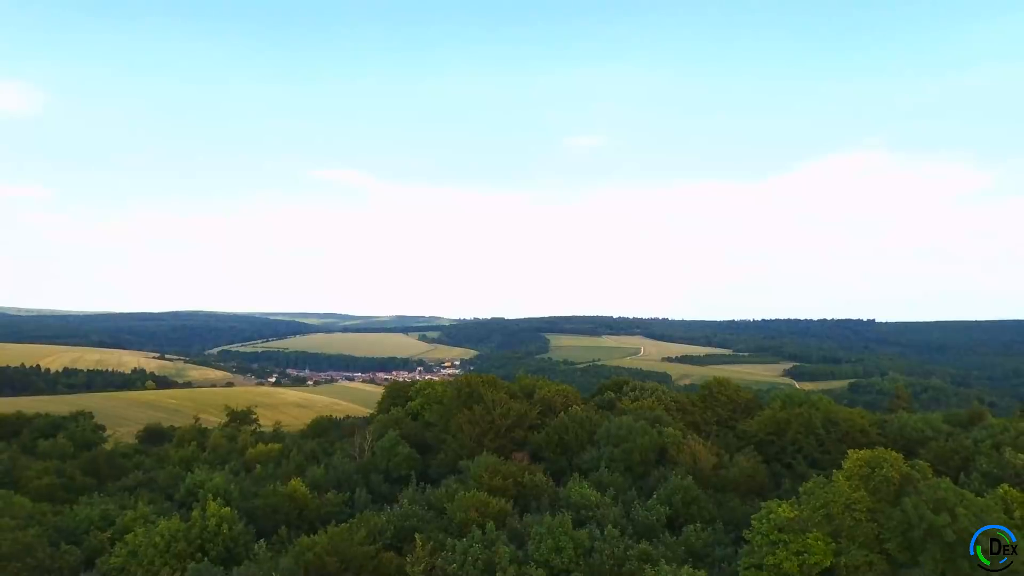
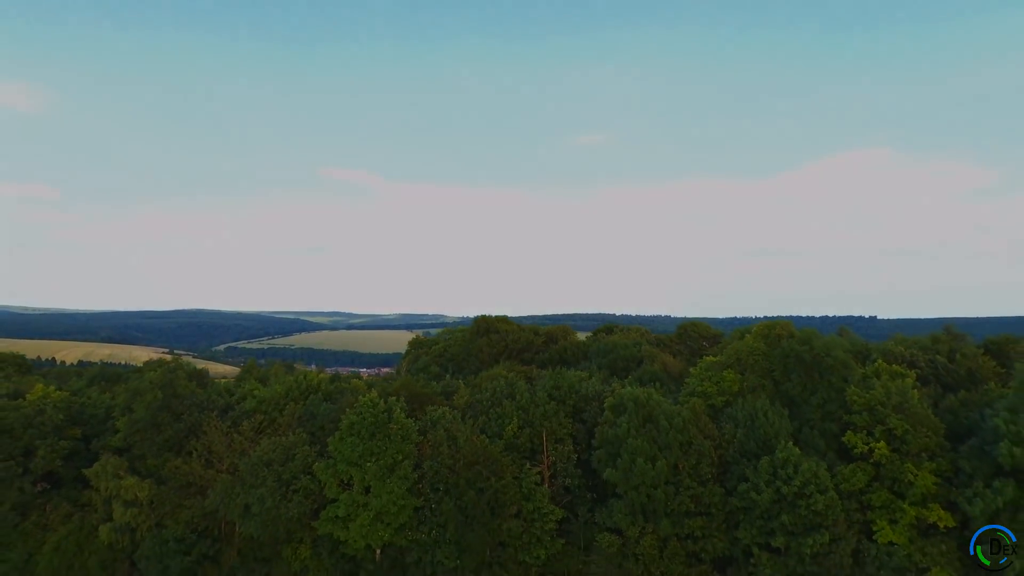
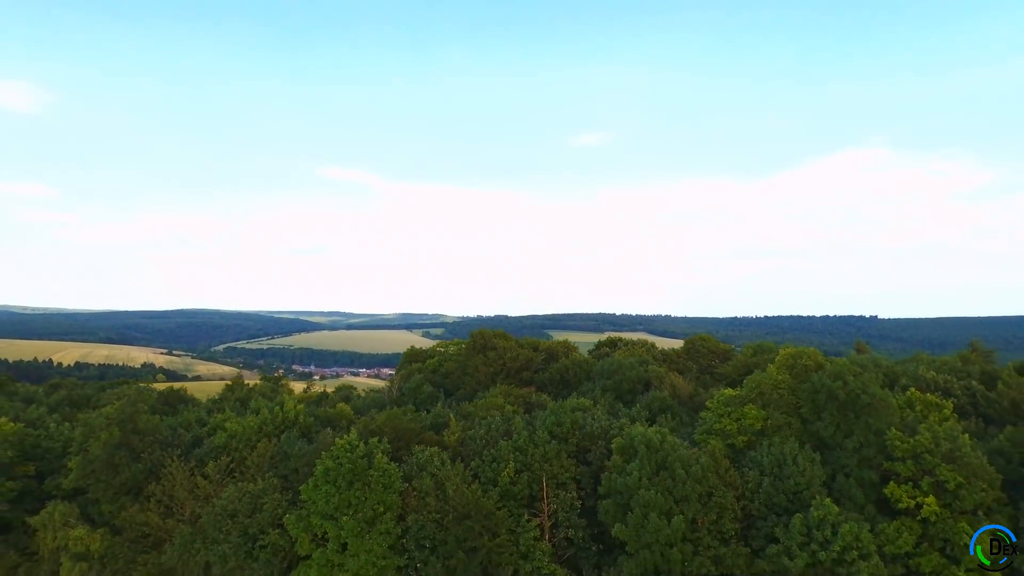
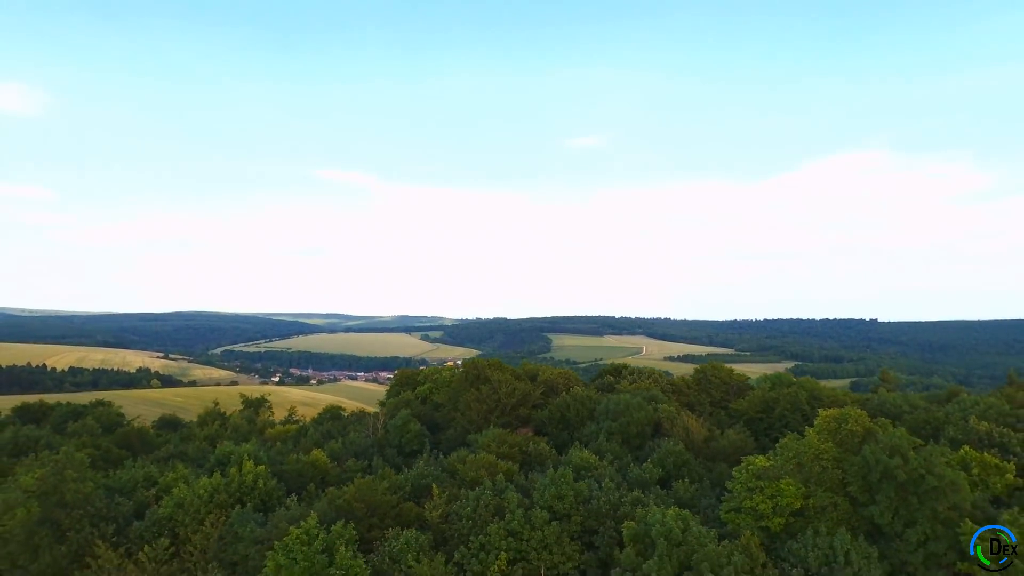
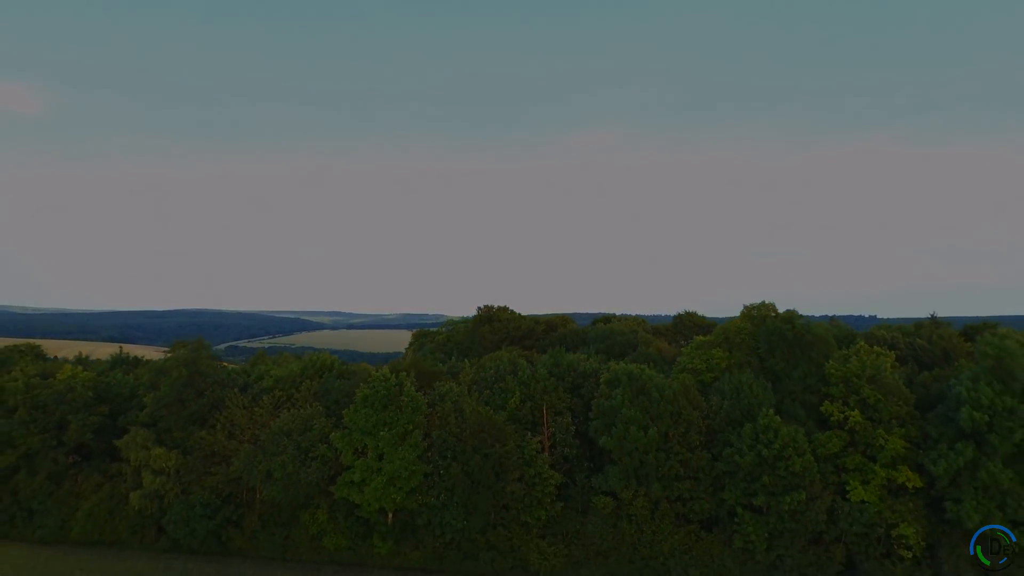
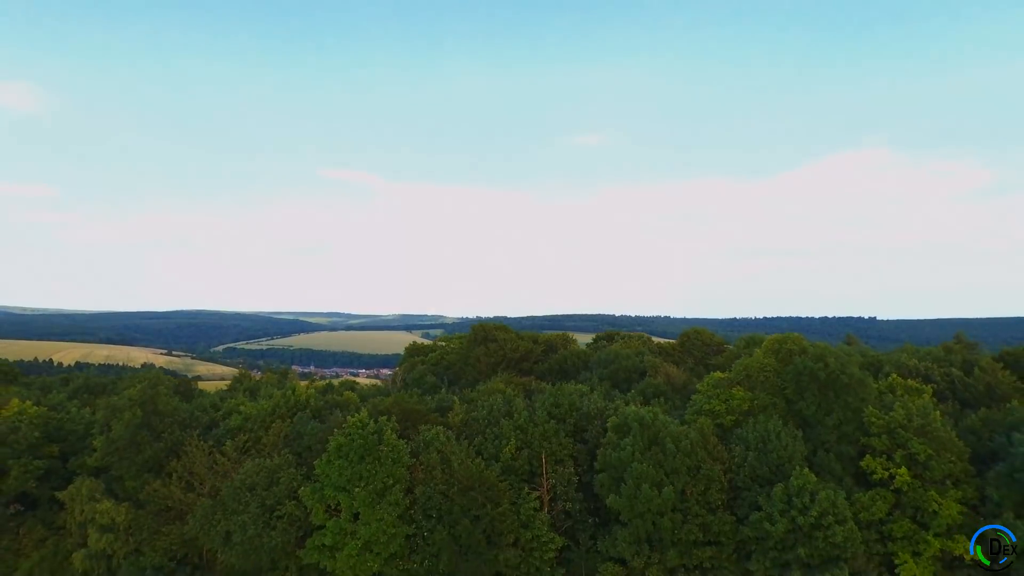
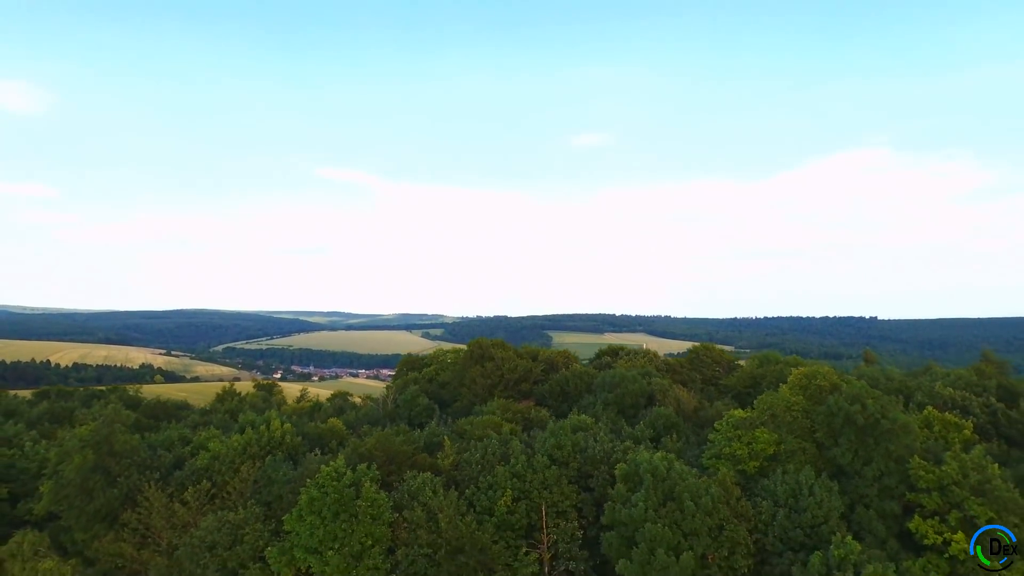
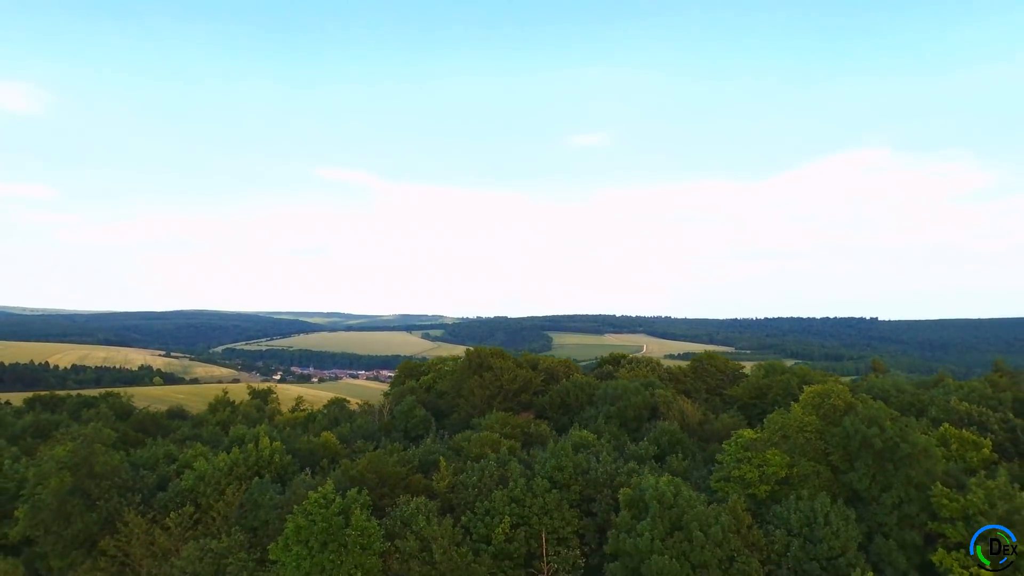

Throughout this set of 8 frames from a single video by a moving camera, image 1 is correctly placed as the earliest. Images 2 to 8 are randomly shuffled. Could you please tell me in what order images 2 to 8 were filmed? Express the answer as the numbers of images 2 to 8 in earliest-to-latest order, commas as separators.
4, 8, 7, 3, 6, 2, 5
